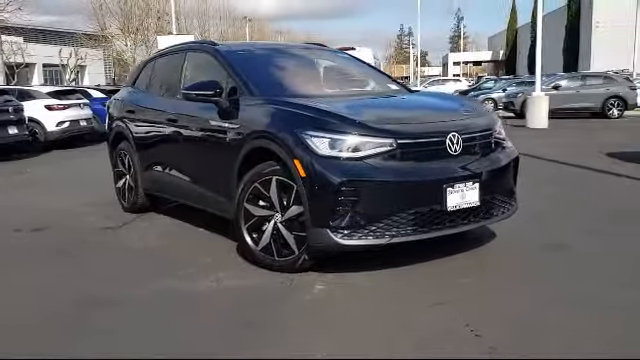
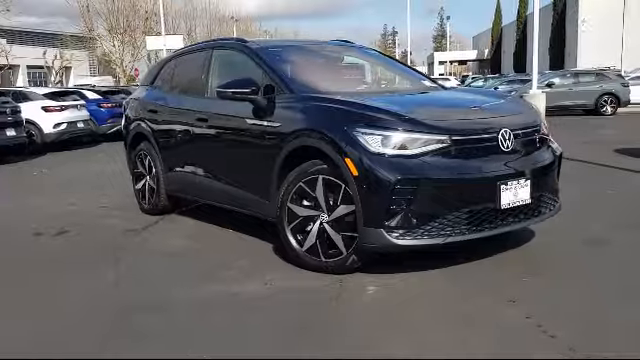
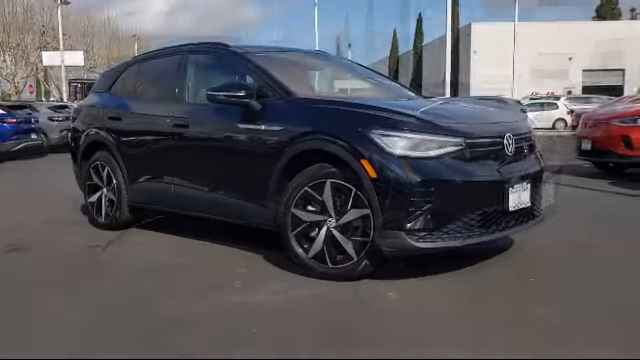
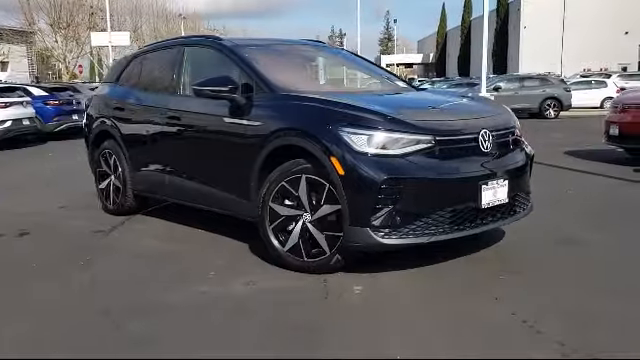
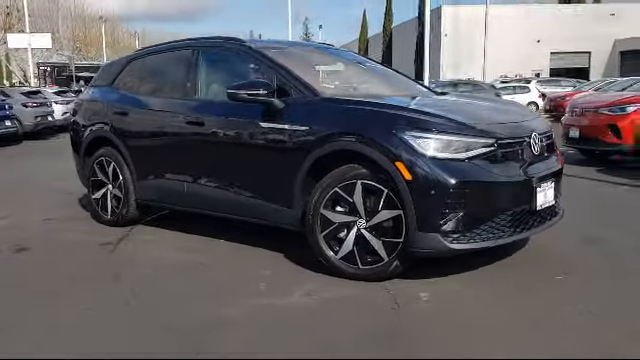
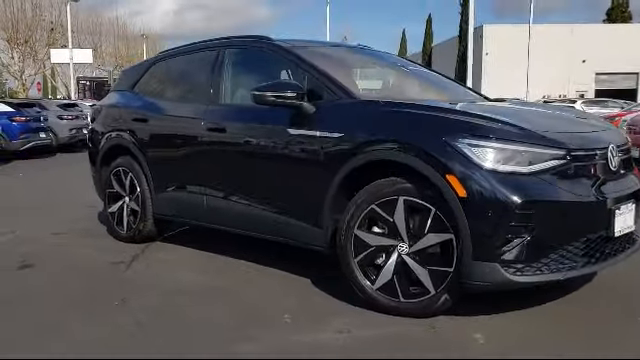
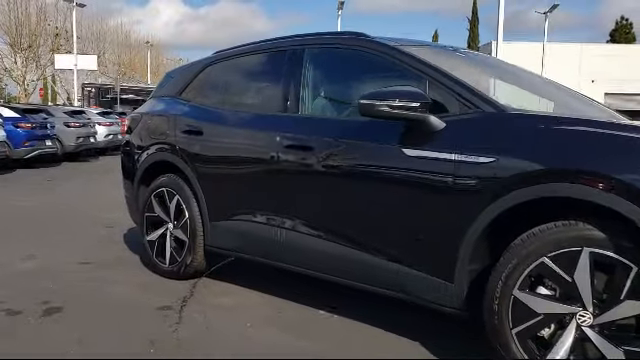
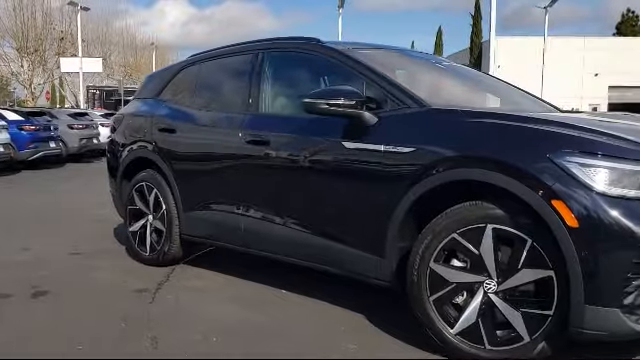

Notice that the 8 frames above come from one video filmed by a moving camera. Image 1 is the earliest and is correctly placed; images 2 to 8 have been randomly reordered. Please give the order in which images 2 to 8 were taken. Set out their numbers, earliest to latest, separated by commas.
2, 4, 5, 3, 6, 8, 7
